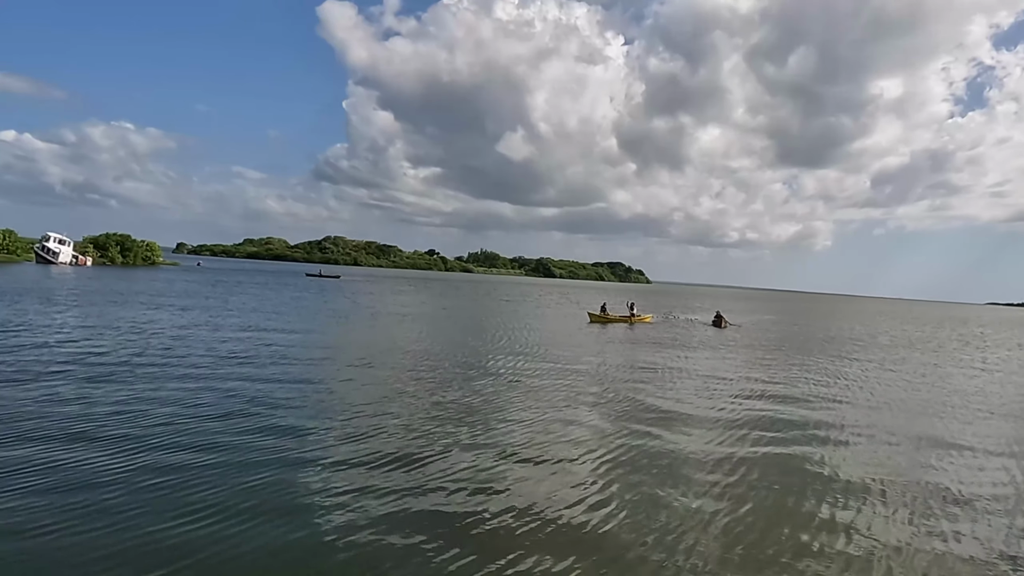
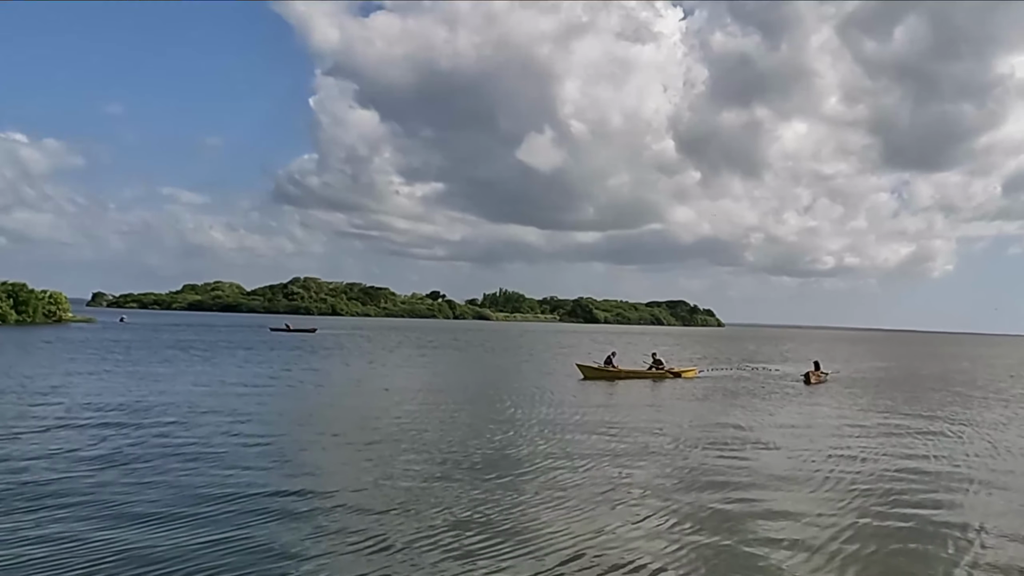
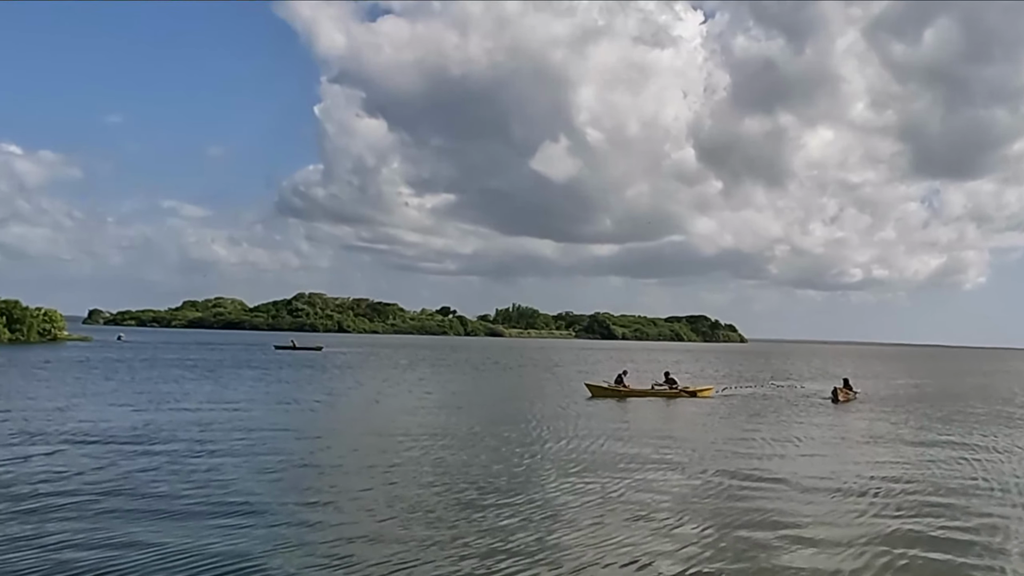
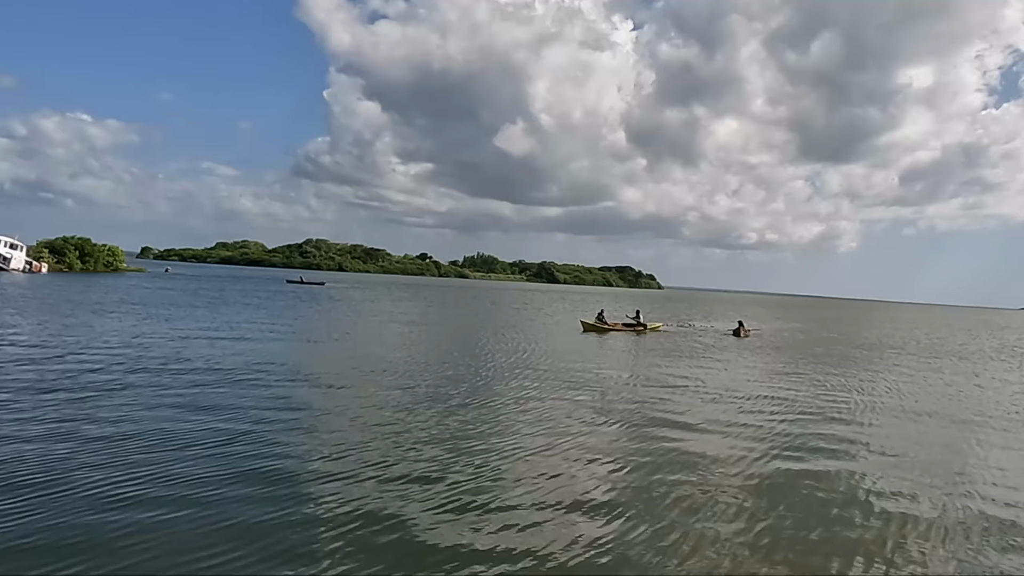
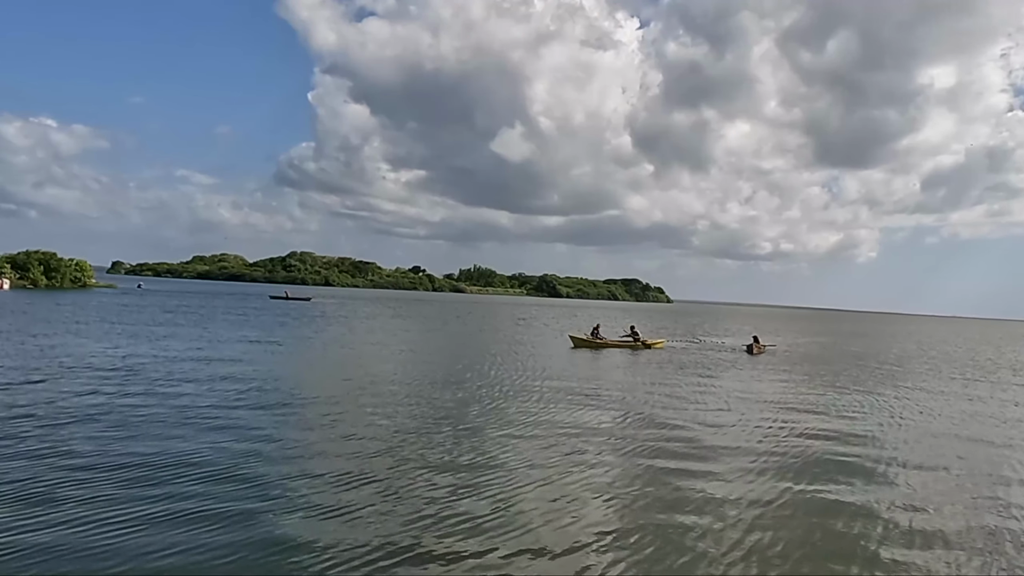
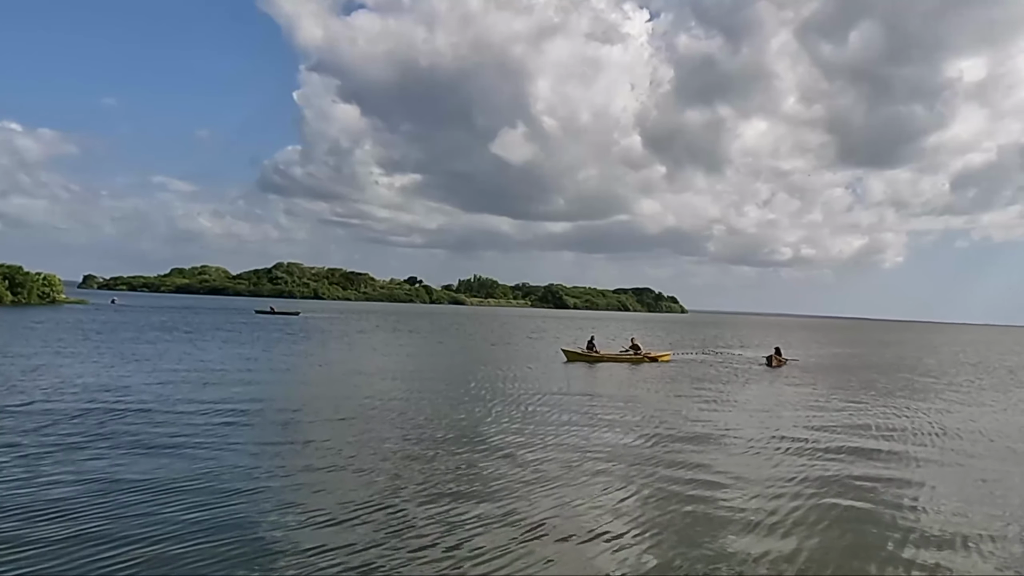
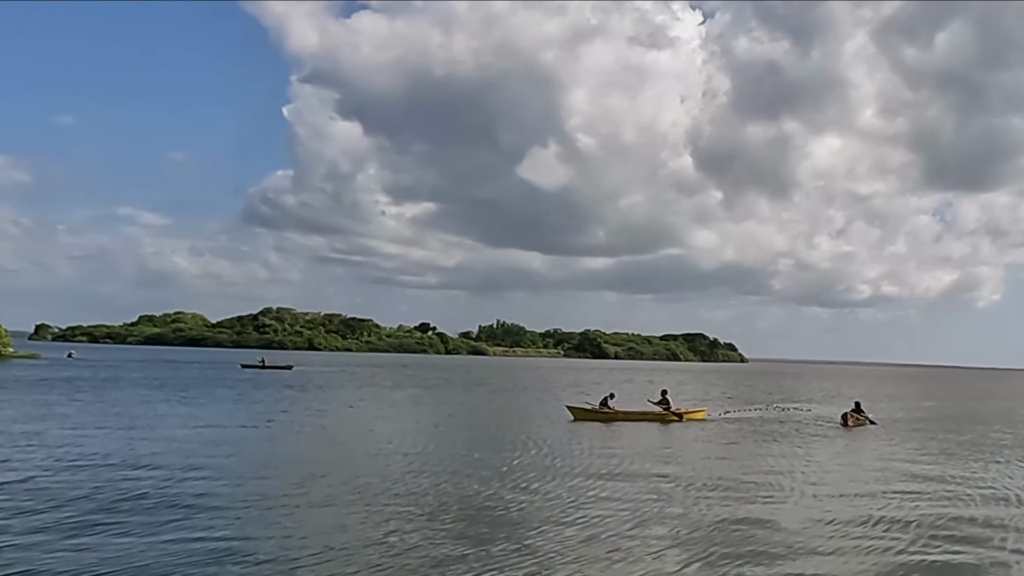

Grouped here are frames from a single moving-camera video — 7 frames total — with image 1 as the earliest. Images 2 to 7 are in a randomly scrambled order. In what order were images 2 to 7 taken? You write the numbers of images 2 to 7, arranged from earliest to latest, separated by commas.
4, 5, 6, 2, 3, 7
